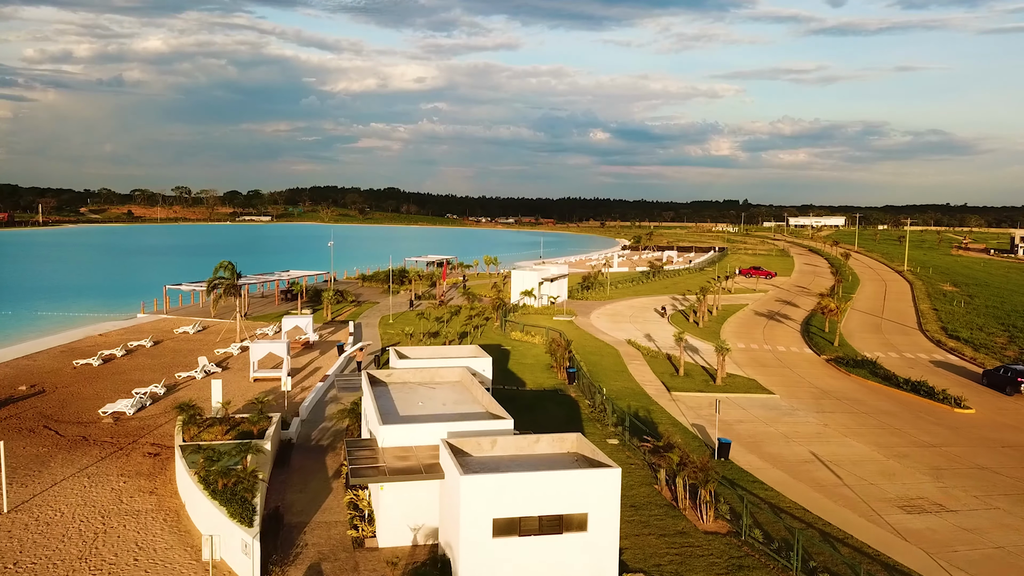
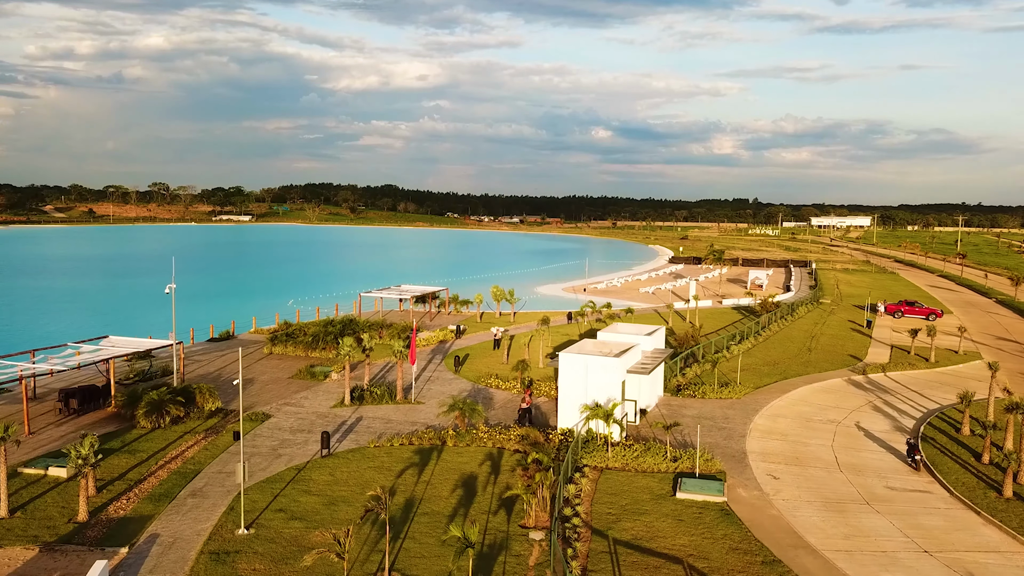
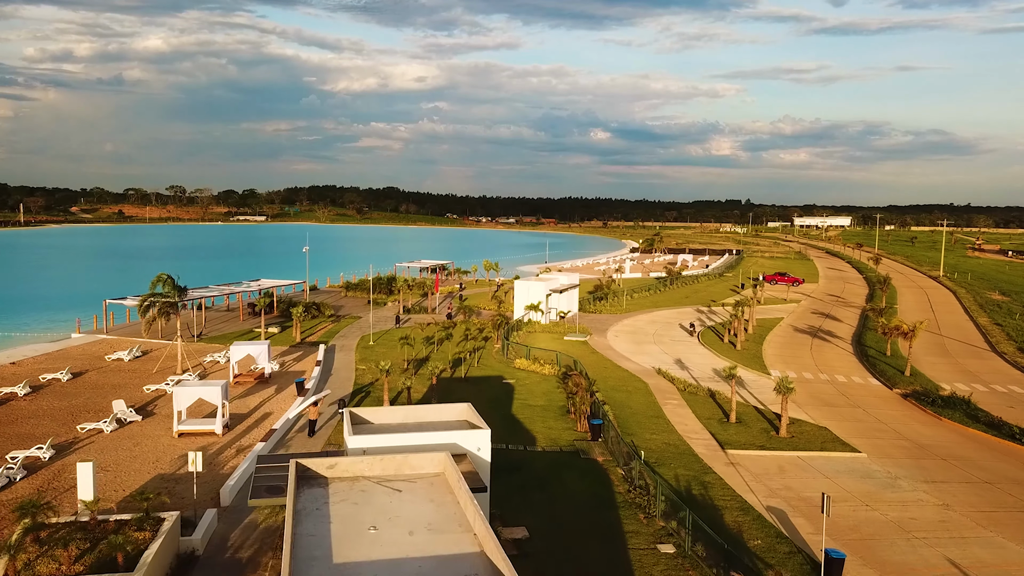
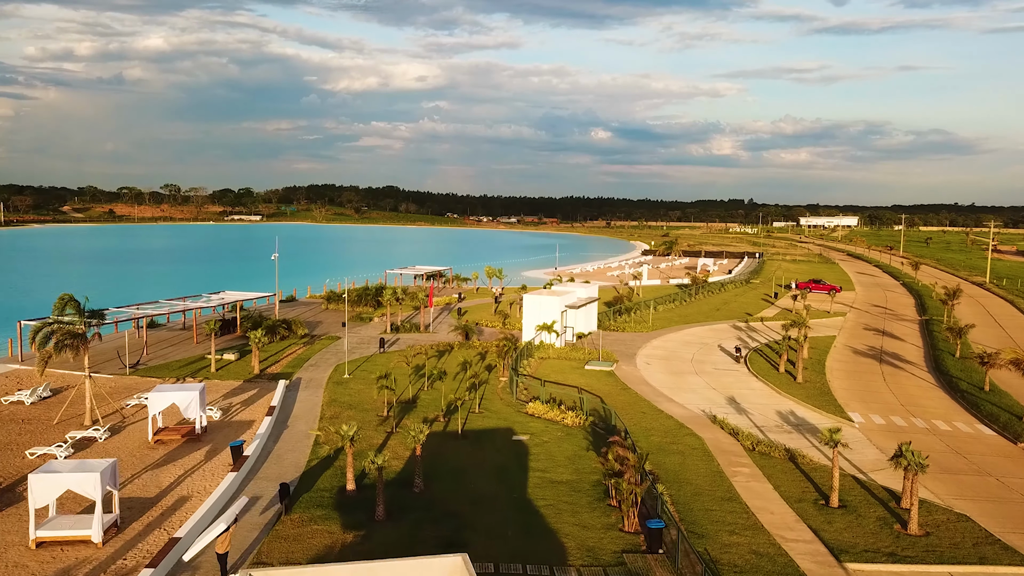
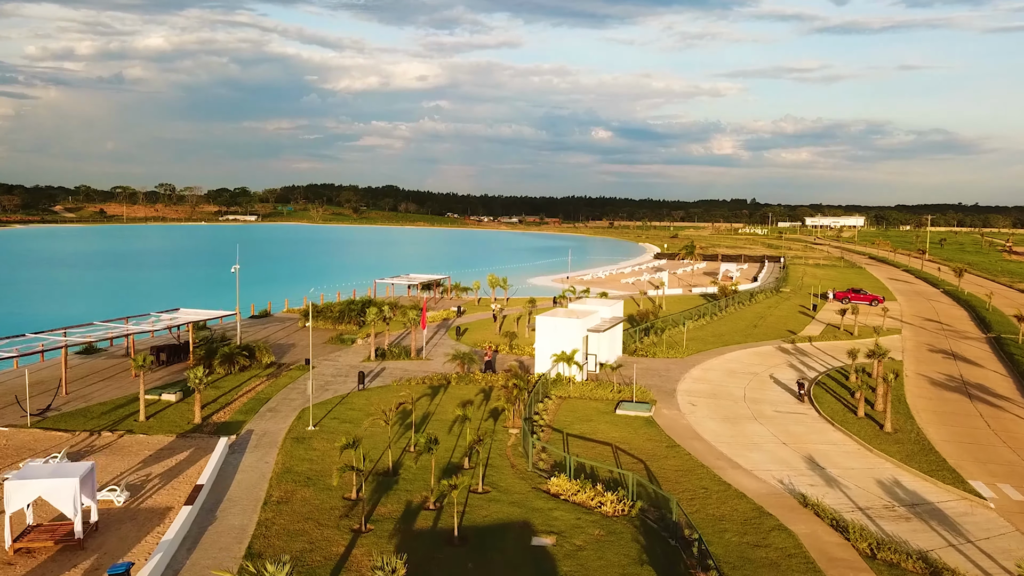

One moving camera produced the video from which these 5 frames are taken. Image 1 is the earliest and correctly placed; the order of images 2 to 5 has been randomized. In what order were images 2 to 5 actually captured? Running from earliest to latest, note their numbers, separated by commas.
3, 4, 5, 2
